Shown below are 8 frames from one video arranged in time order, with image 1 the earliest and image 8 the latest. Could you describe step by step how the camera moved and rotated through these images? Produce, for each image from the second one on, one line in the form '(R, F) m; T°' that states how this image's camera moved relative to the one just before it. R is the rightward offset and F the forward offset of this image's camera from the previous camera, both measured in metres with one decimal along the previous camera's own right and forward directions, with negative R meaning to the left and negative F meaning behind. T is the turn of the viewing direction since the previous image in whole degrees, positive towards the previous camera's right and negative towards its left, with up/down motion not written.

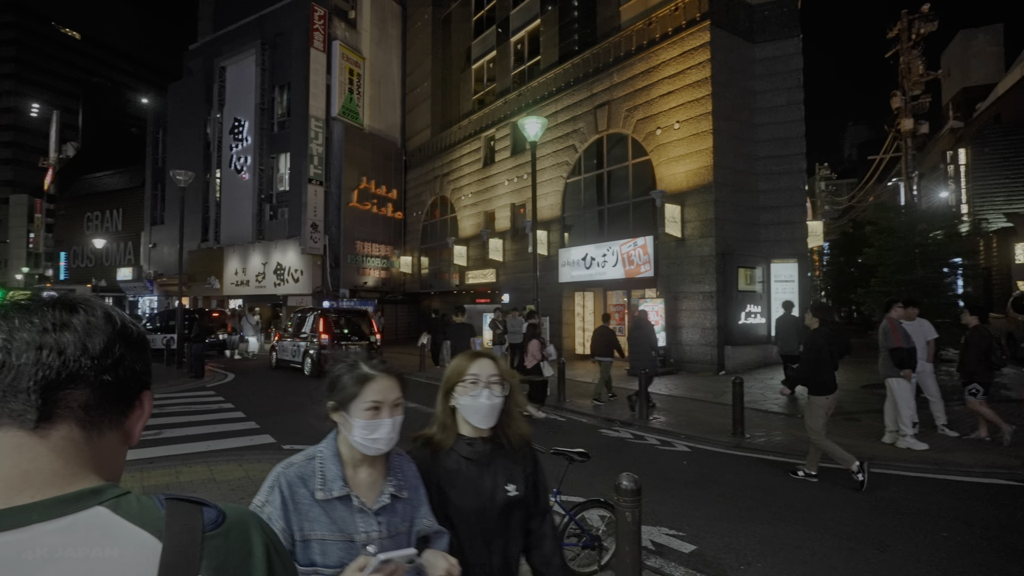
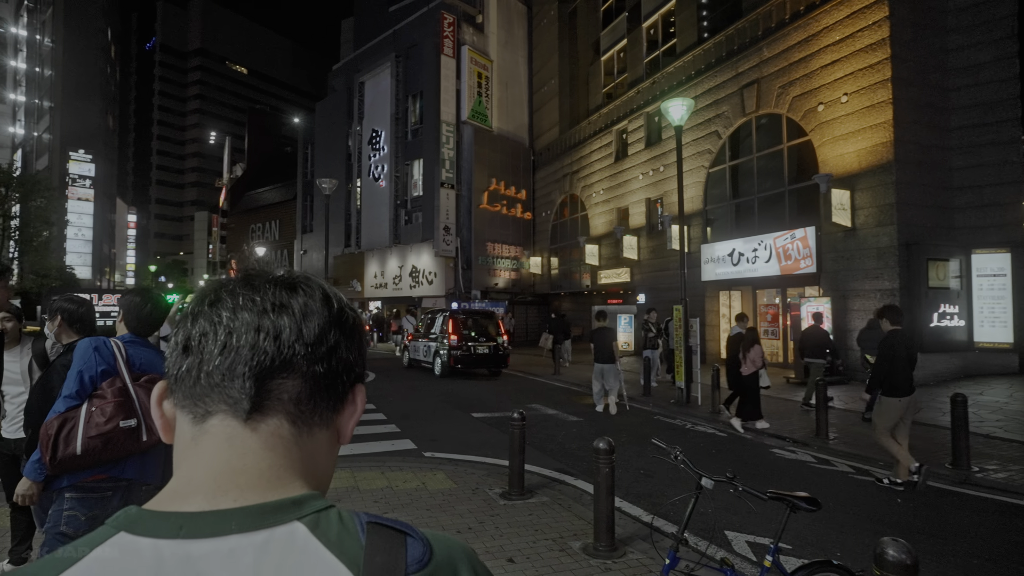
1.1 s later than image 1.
(-0.4, +0.8) m; -12°
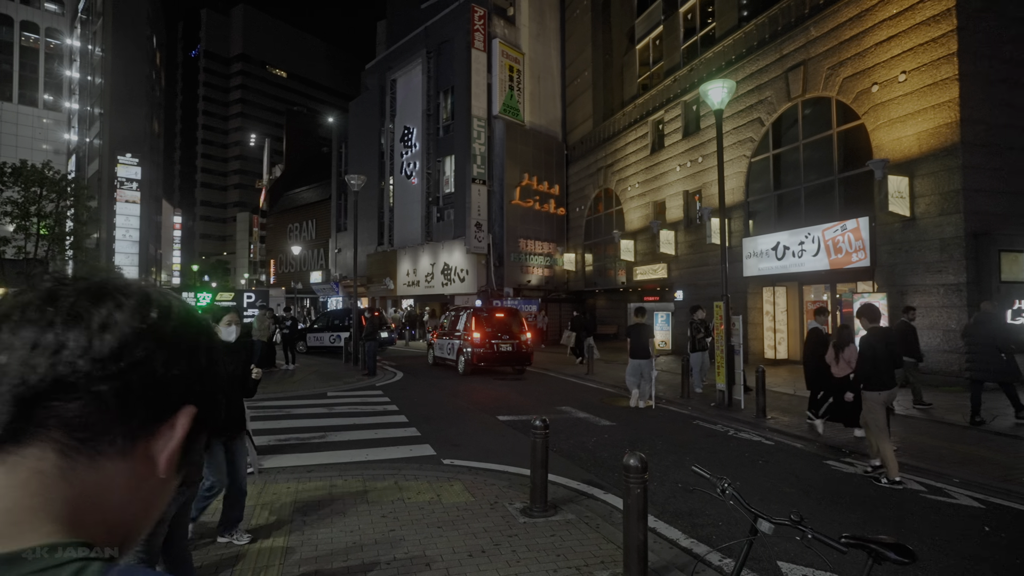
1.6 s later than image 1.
(+0.1, +0.6) m; -4°
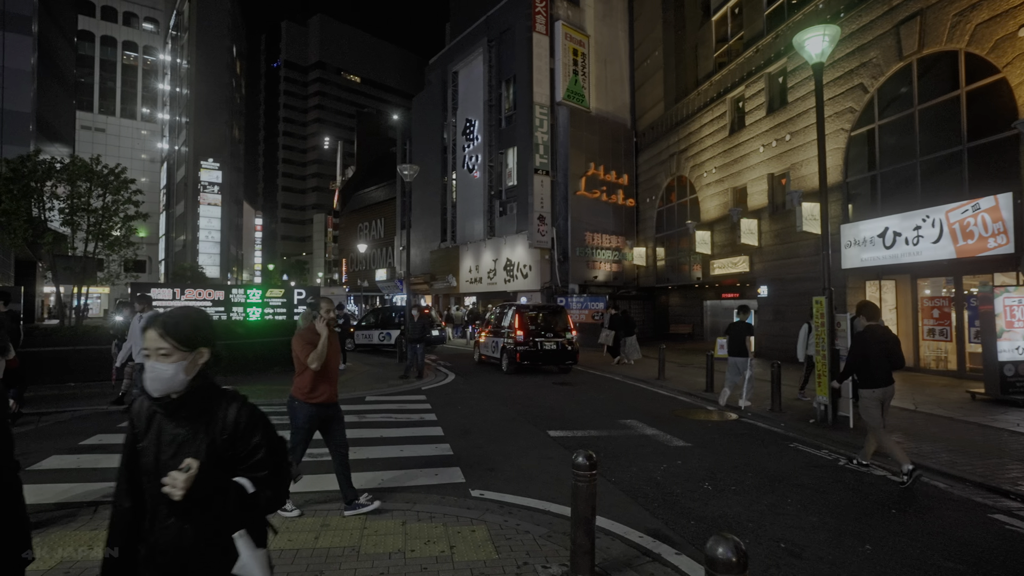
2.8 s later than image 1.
(+0.3, +1.5) m; -7°
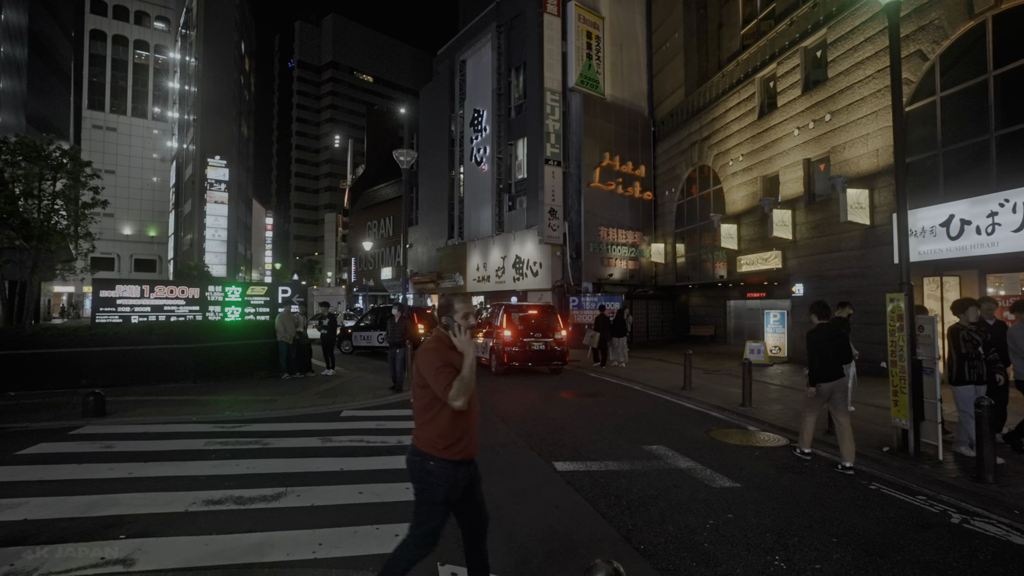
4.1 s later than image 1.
(+0.2, +1.8) m; -1°
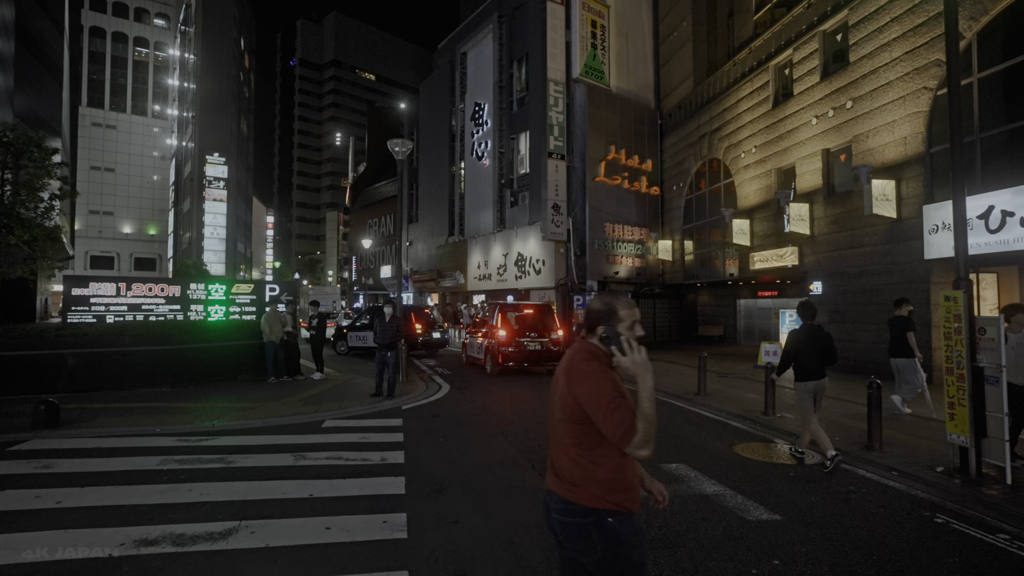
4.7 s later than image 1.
(0.0, +0.9) m; 0°
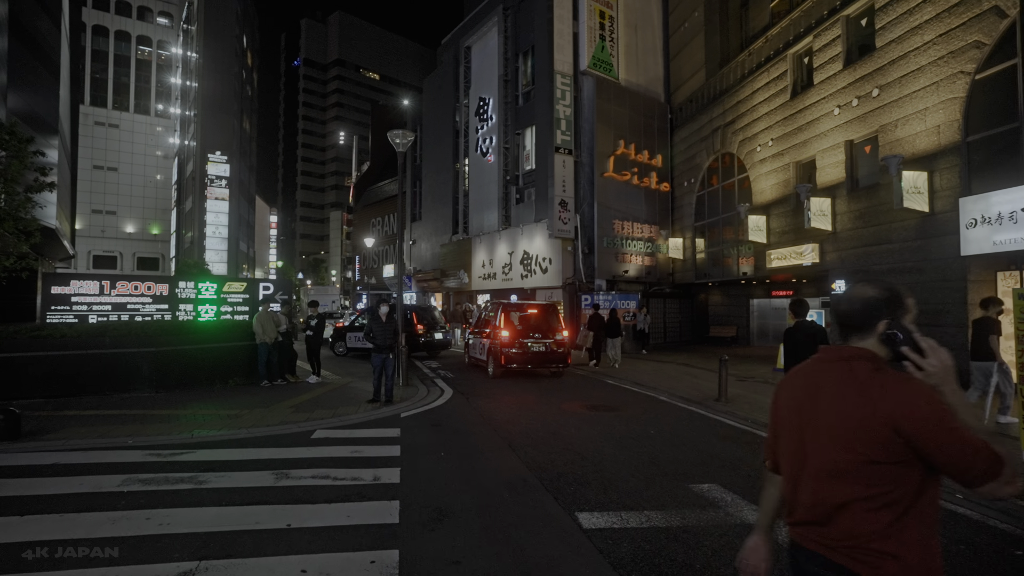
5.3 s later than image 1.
(-0.1, +0.8) m; 0°
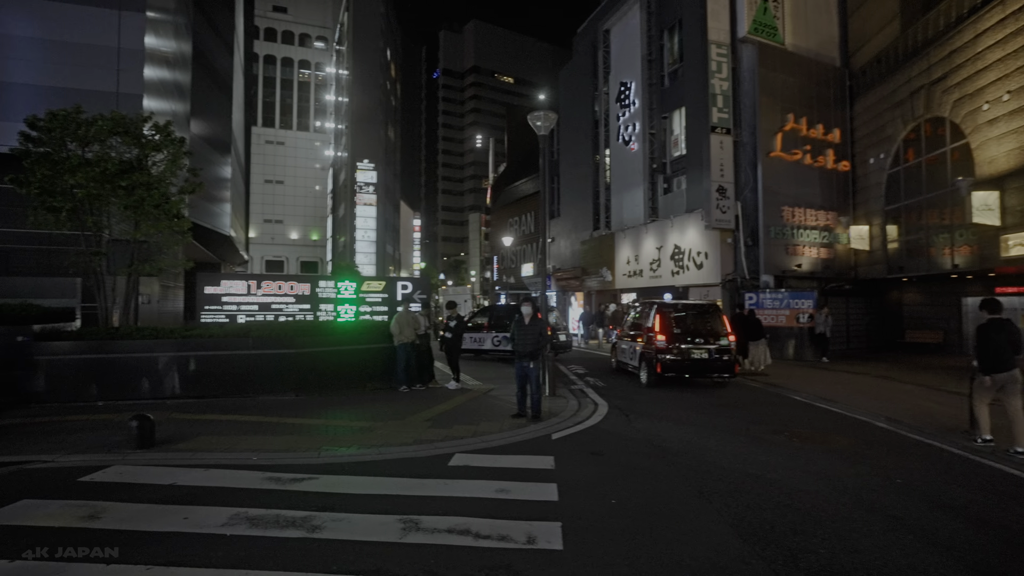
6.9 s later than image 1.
(-0.5, +1.6) m; -13°
